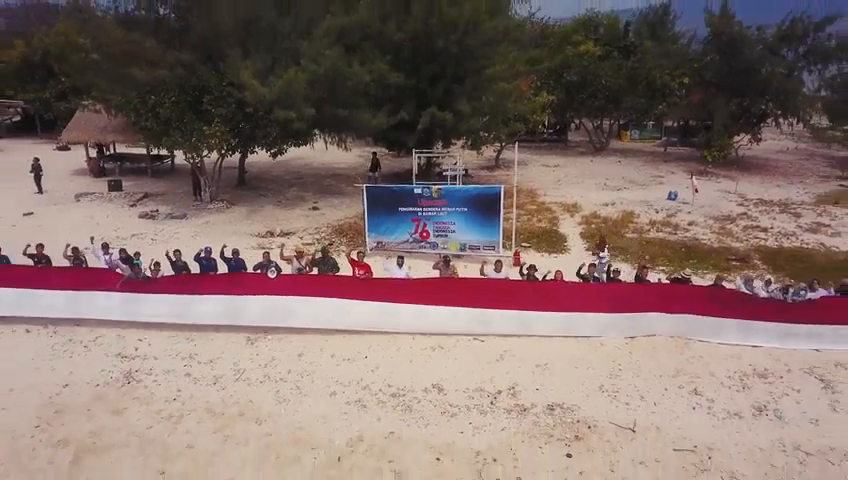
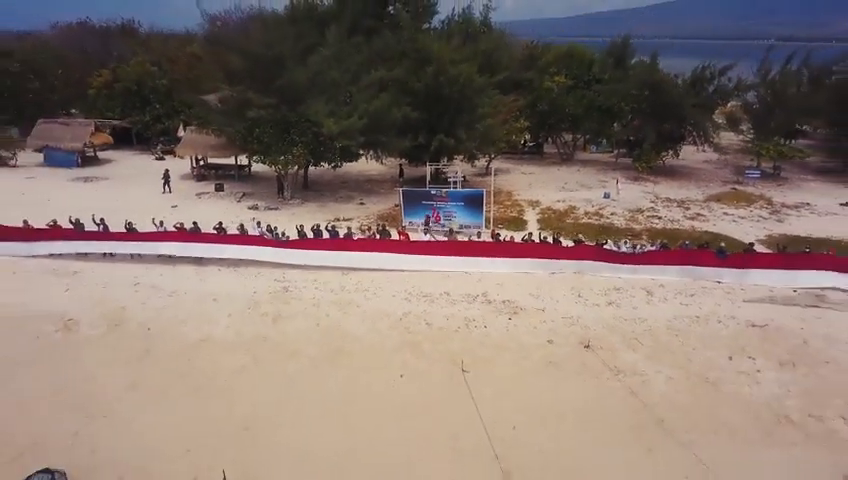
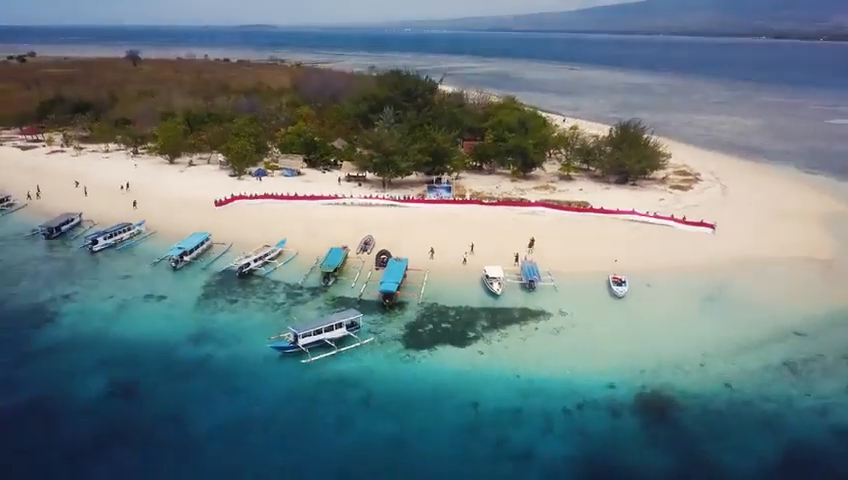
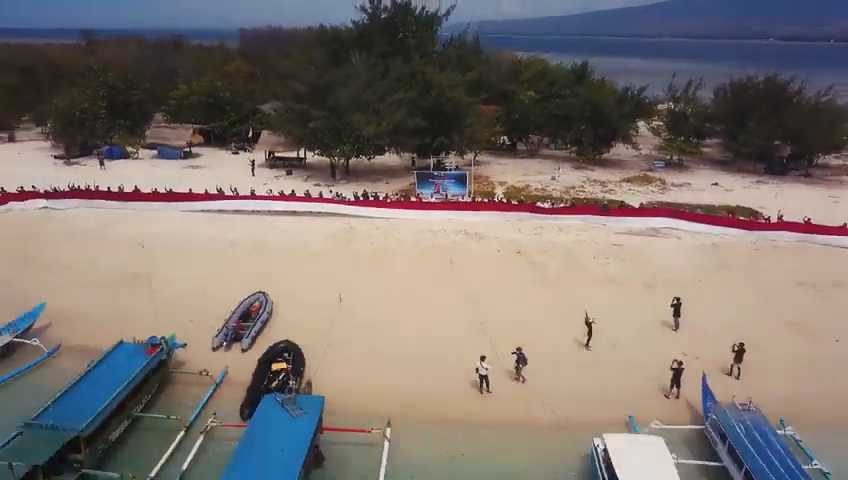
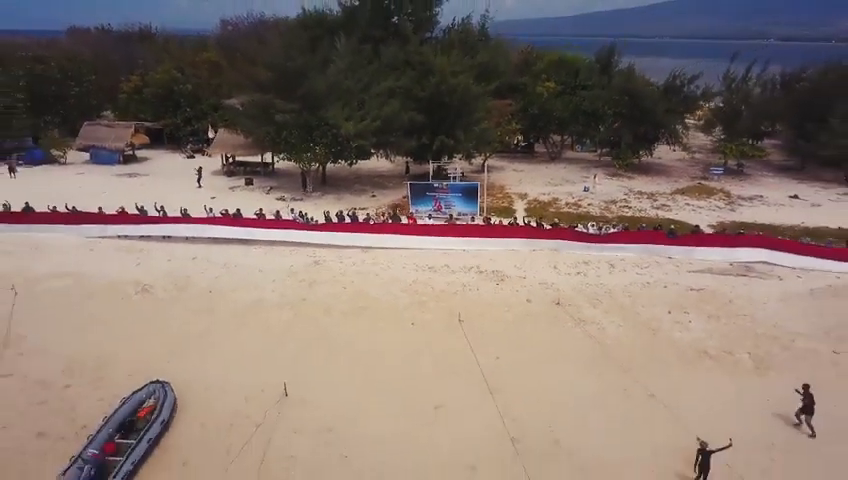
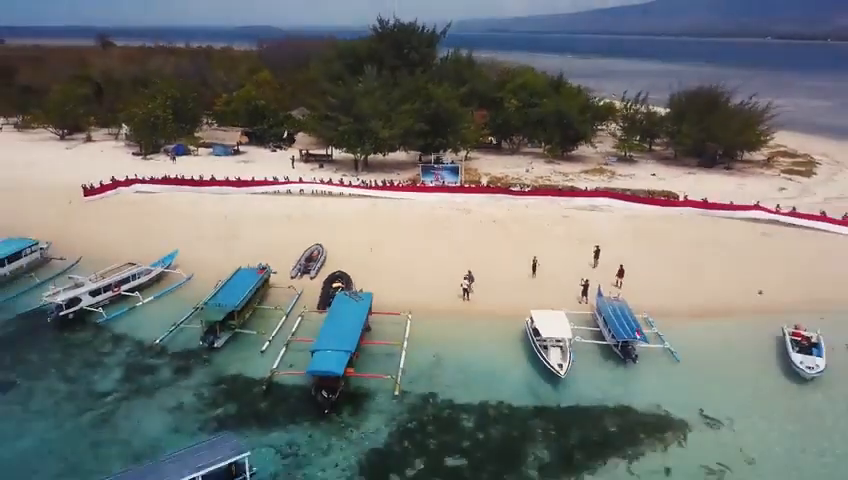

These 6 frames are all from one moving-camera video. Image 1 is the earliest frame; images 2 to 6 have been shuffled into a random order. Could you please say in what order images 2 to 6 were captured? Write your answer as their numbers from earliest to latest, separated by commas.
2, 5, 4, 6, 3
